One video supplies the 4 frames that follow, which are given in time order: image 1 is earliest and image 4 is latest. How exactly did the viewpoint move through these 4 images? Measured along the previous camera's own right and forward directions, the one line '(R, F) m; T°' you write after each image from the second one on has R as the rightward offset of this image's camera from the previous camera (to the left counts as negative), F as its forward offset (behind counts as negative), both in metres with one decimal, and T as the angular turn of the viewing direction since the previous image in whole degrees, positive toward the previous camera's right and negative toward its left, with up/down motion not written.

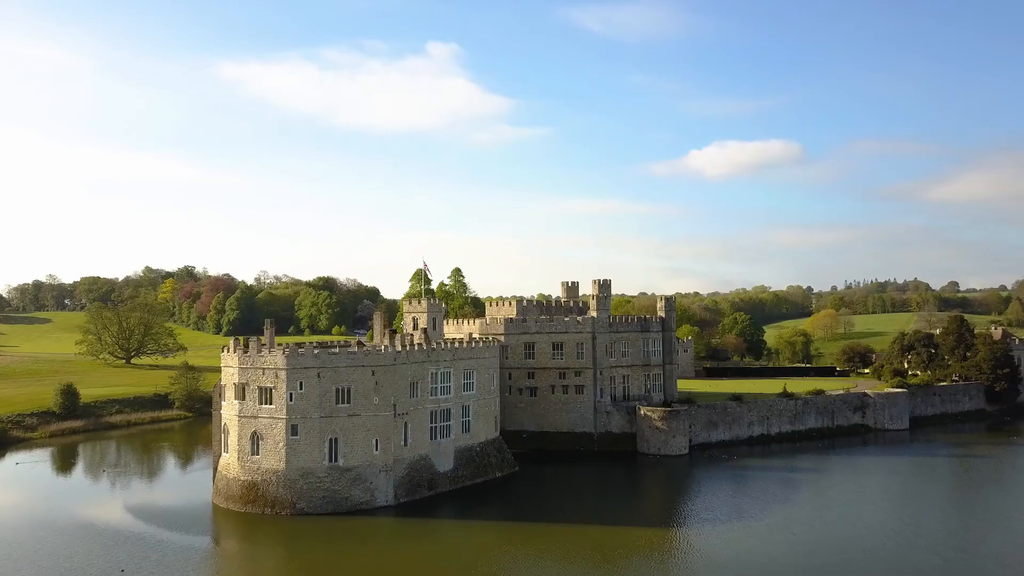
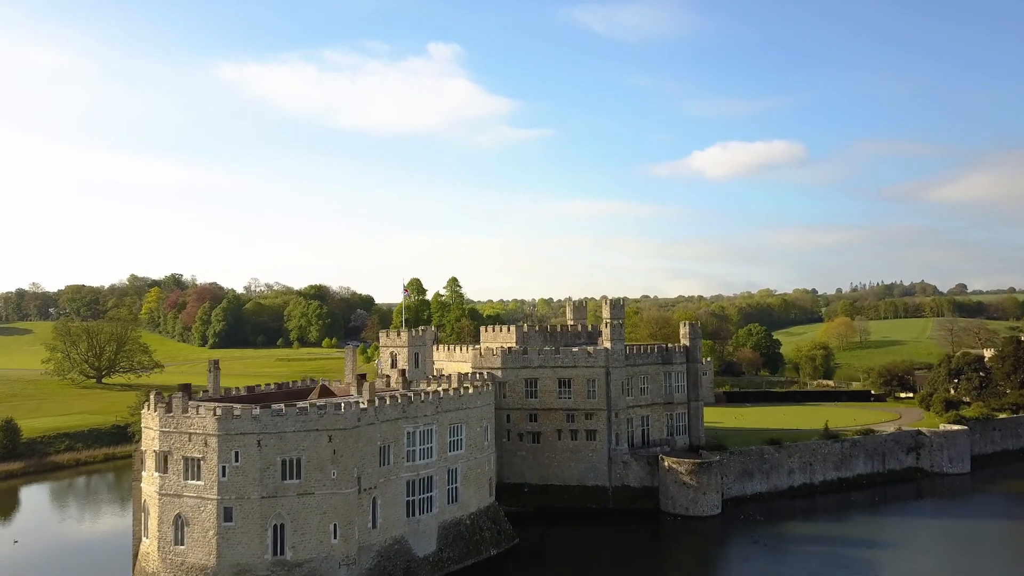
(+0.2, +9.4) m; 0°
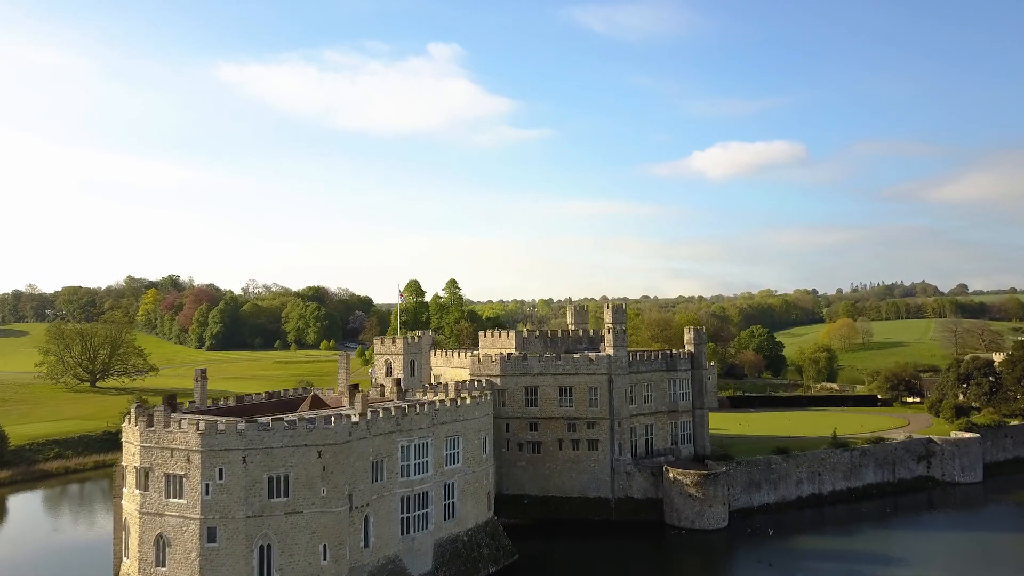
(0.0, +1.7) m; 0°
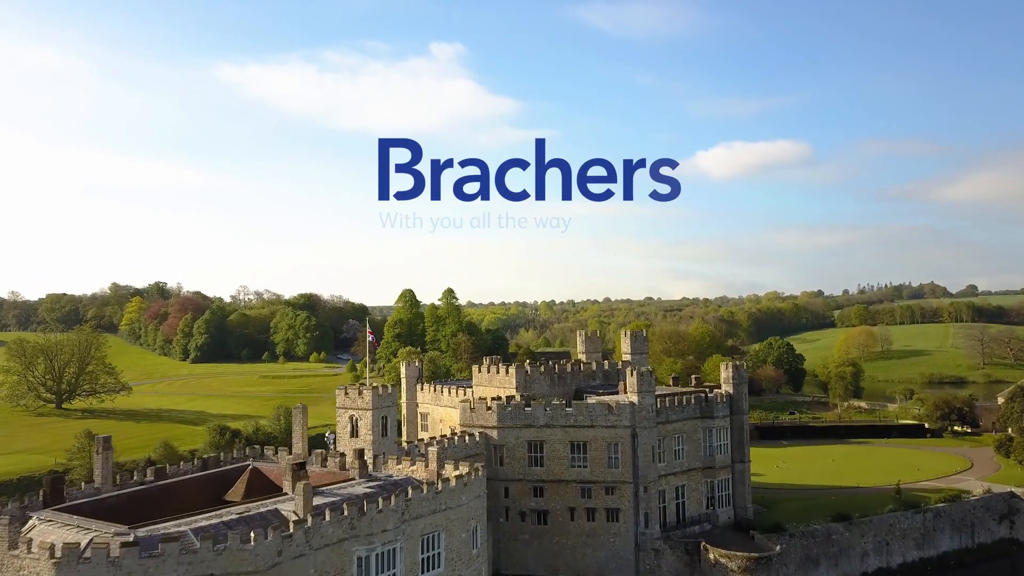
(+0.1, +9.6) m; 0°
